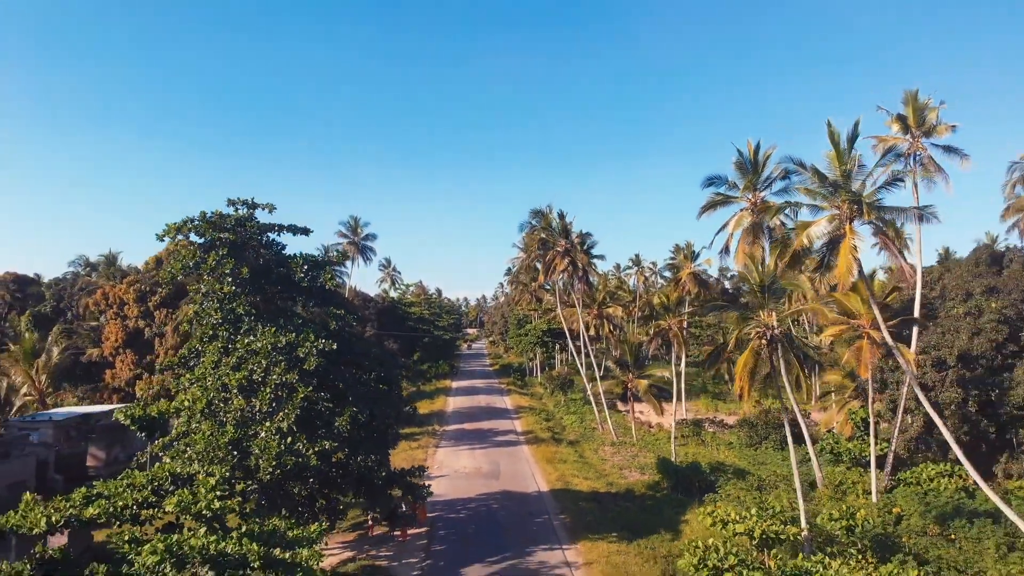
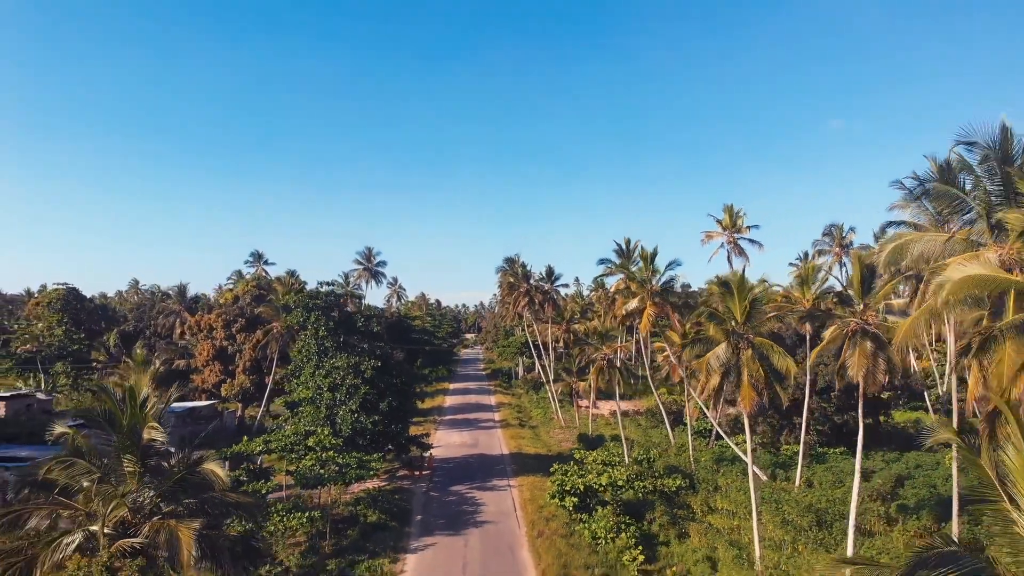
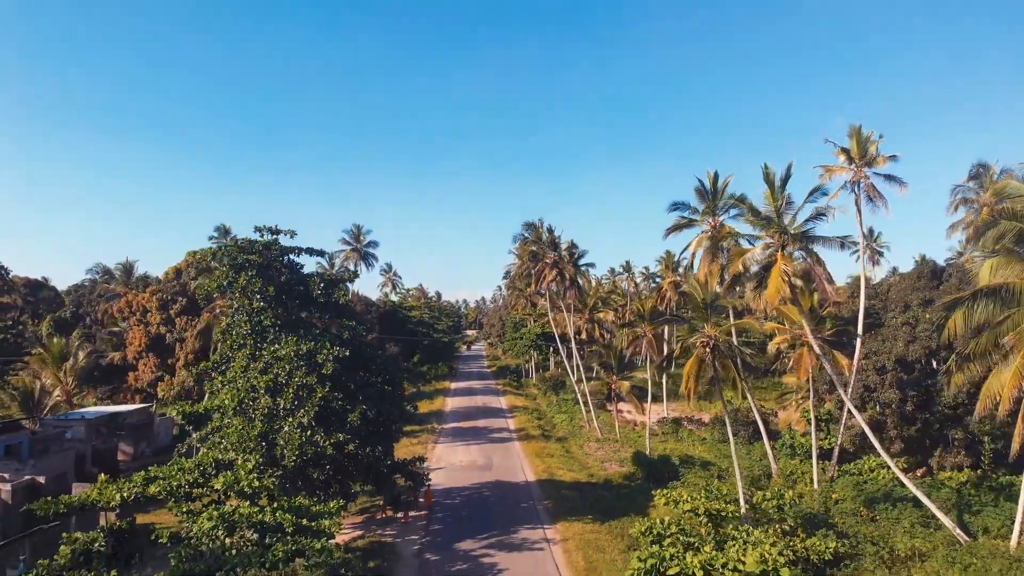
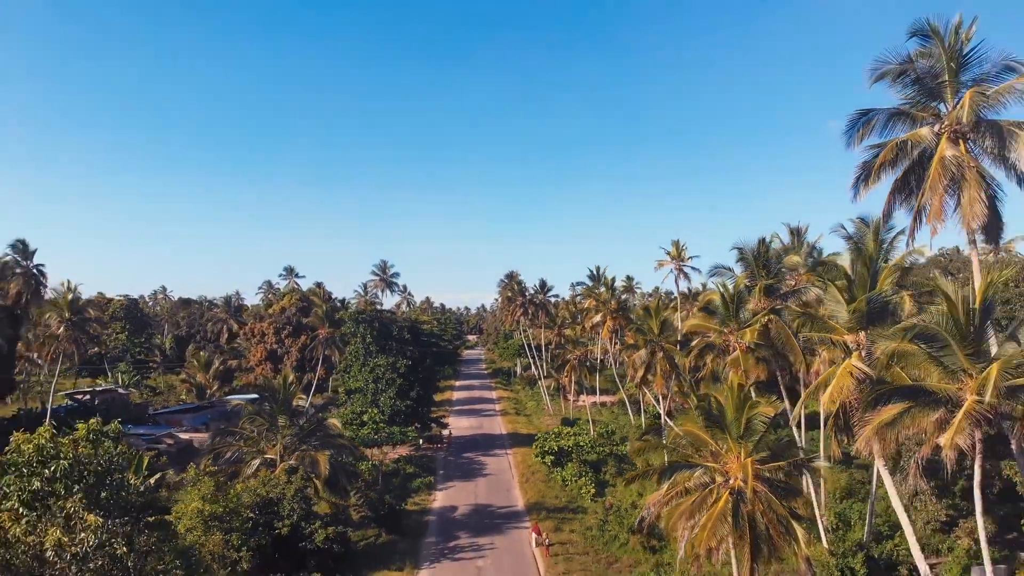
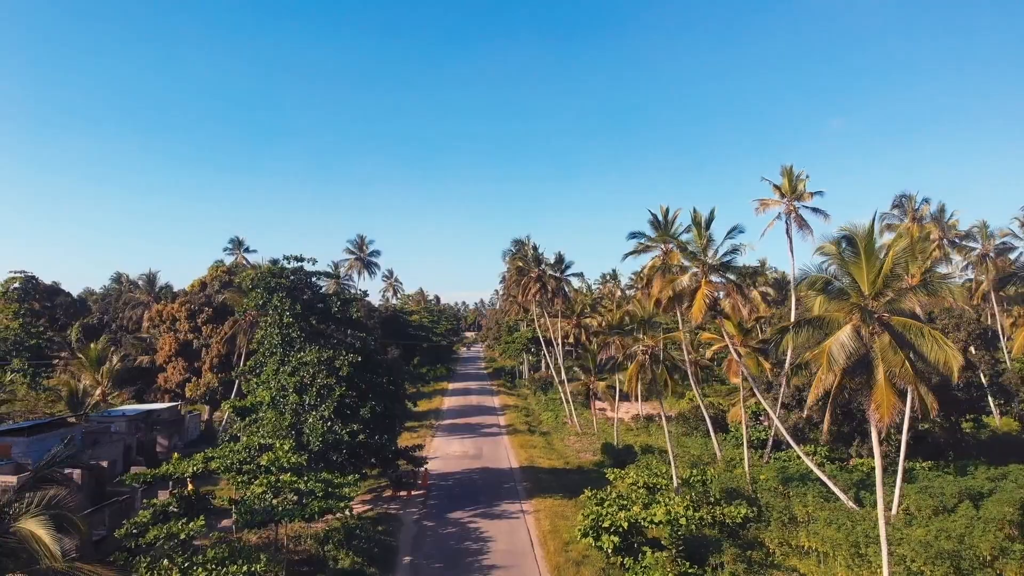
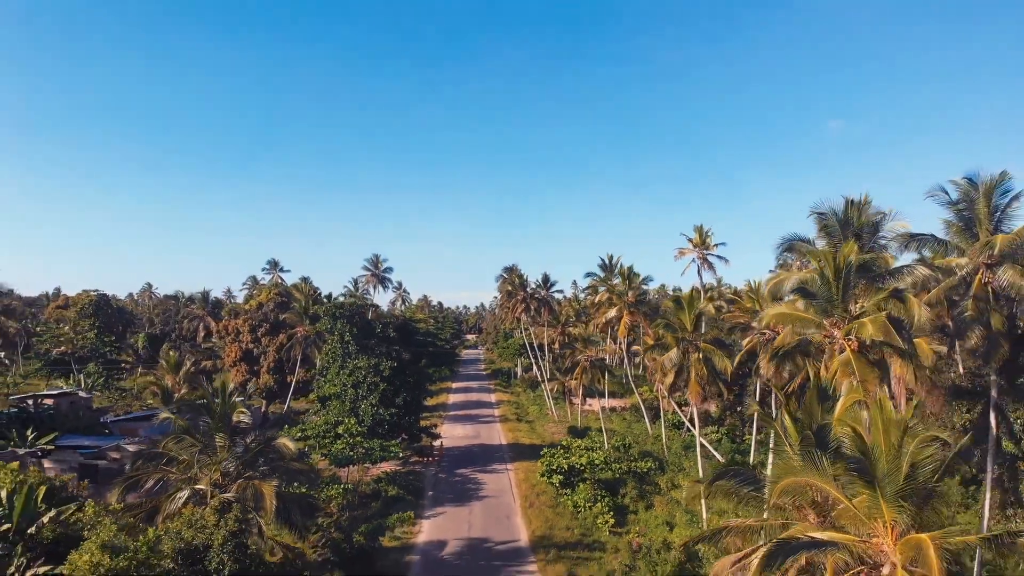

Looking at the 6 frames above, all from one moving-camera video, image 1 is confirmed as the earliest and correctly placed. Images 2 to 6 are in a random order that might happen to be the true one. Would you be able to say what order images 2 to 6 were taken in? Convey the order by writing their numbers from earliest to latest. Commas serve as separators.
3, 5, 2, 6, 4
